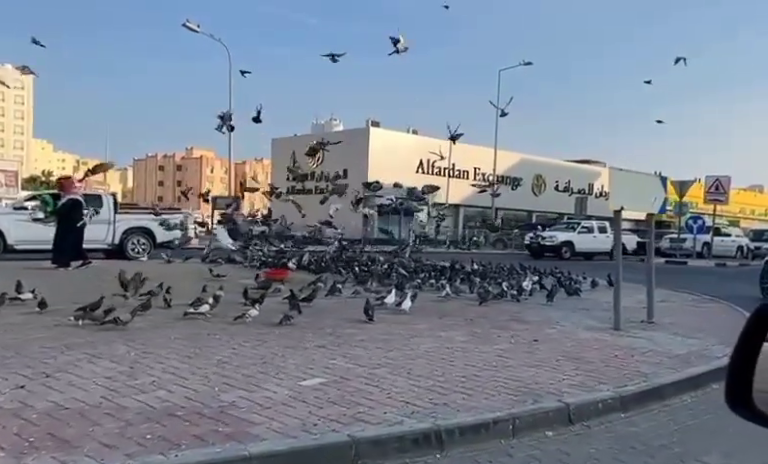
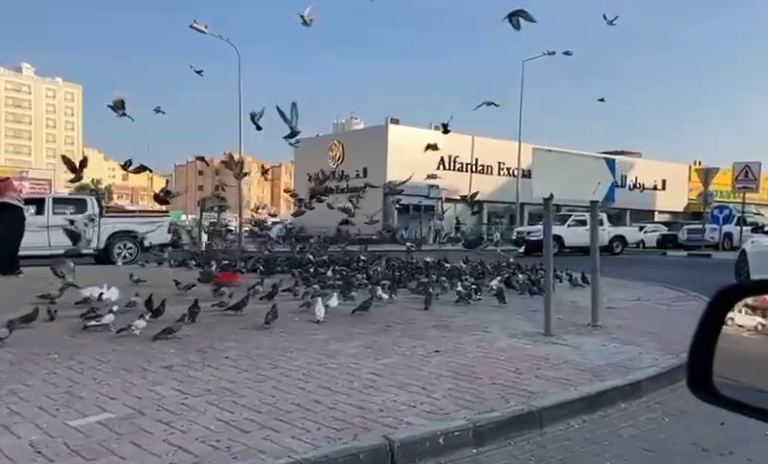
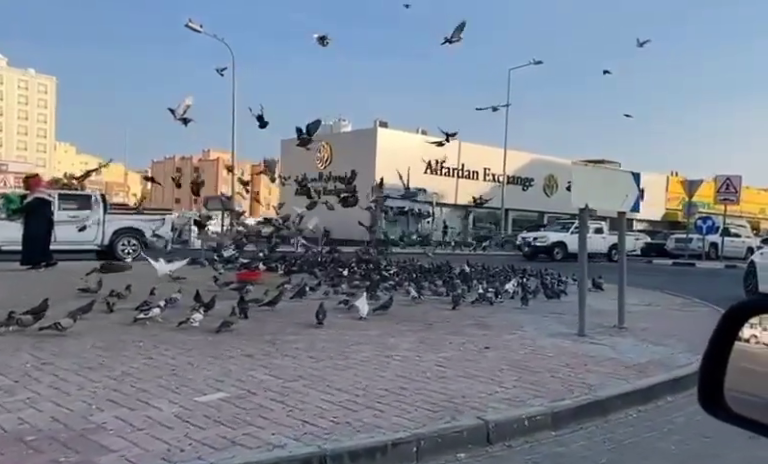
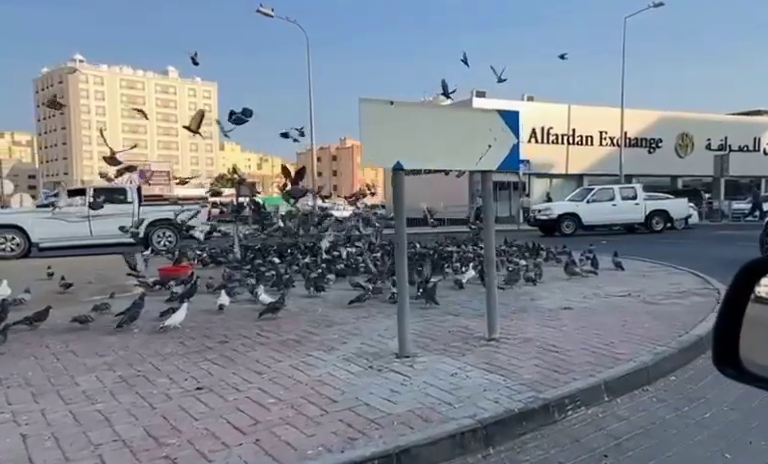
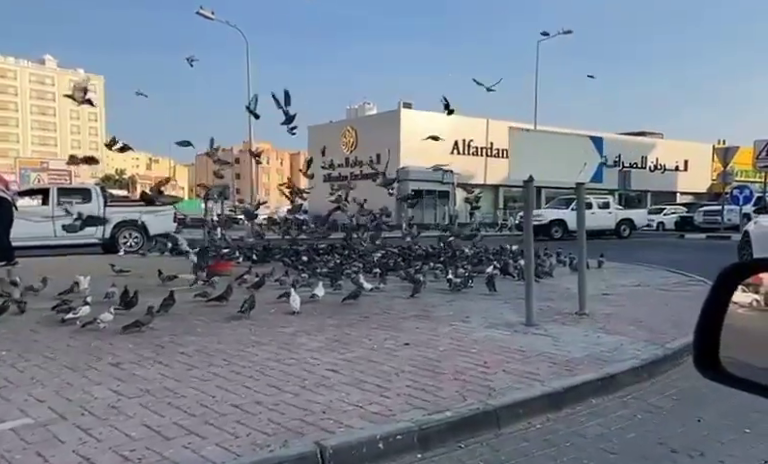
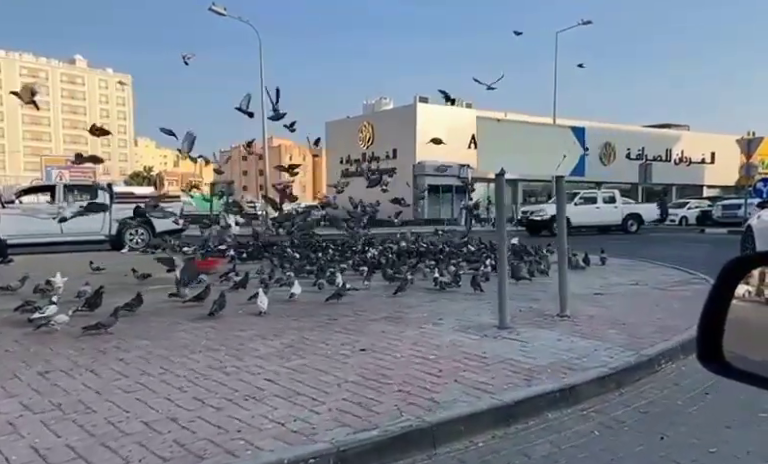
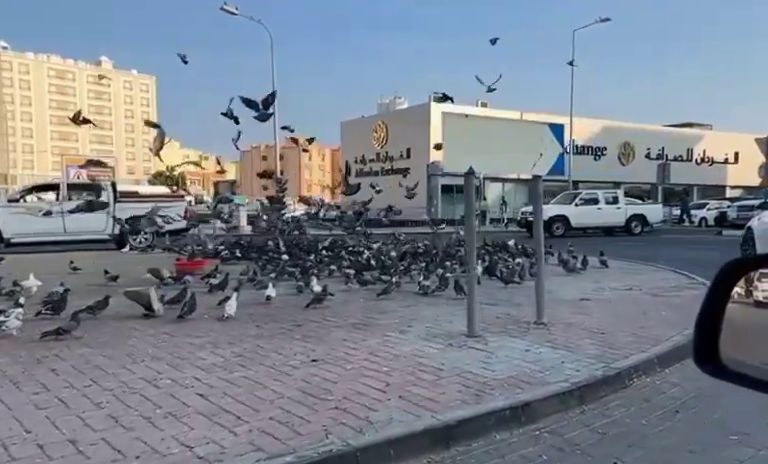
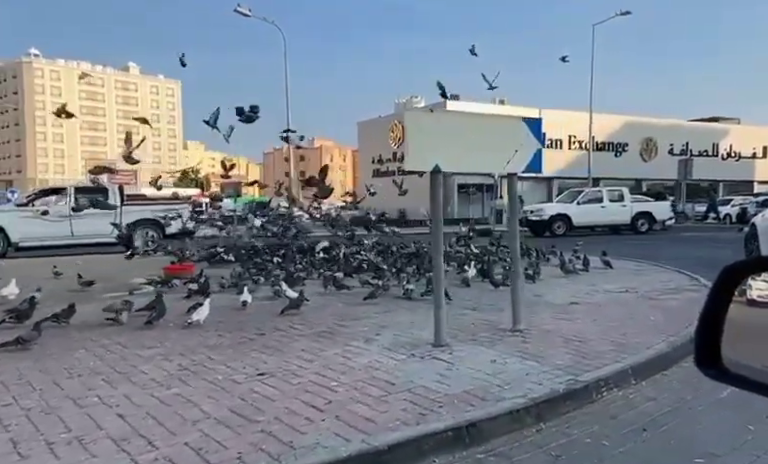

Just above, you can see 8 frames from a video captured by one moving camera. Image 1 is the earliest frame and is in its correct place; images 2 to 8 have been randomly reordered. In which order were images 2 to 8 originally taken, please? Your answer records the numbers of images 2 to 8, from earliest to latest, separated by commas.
3, 2, 5, 6, 7, 8, 4
